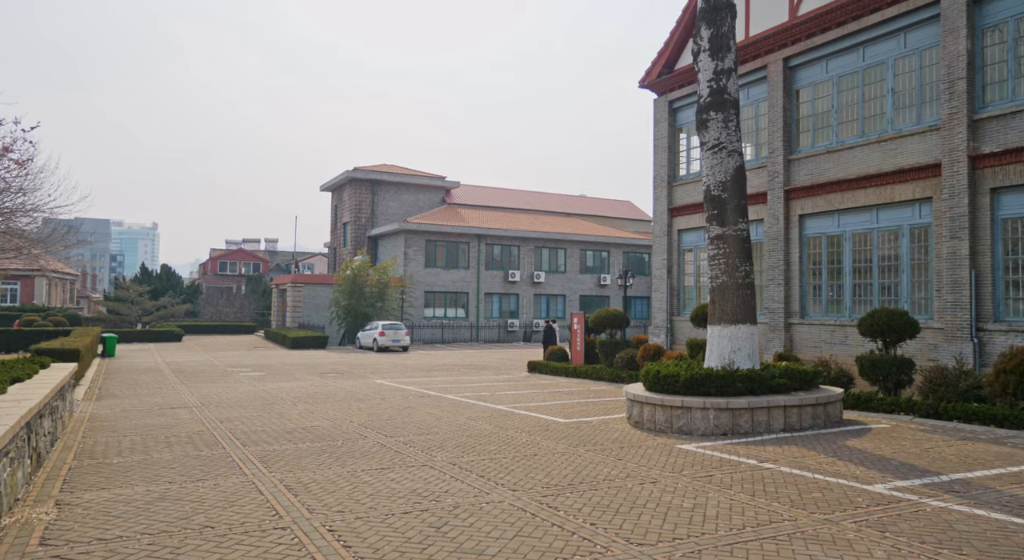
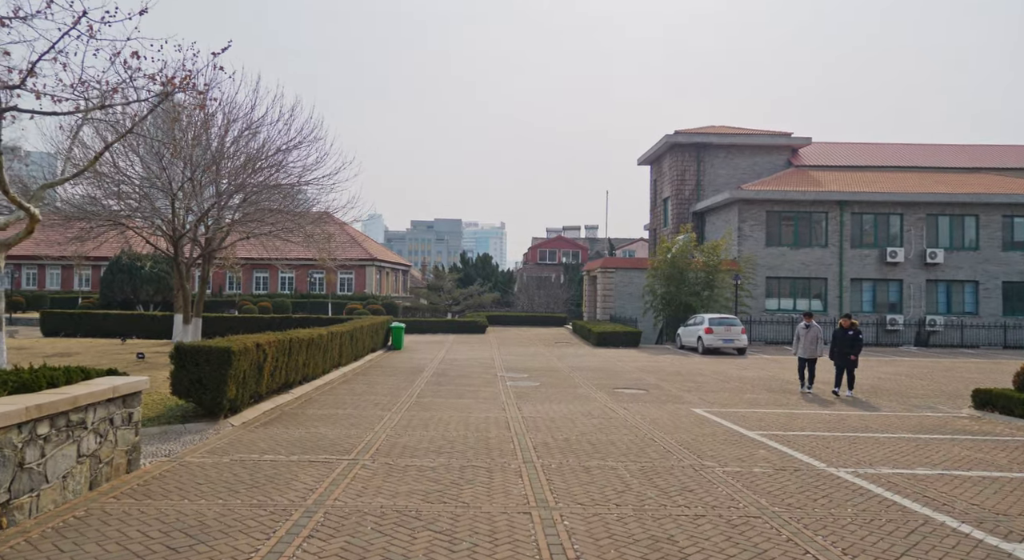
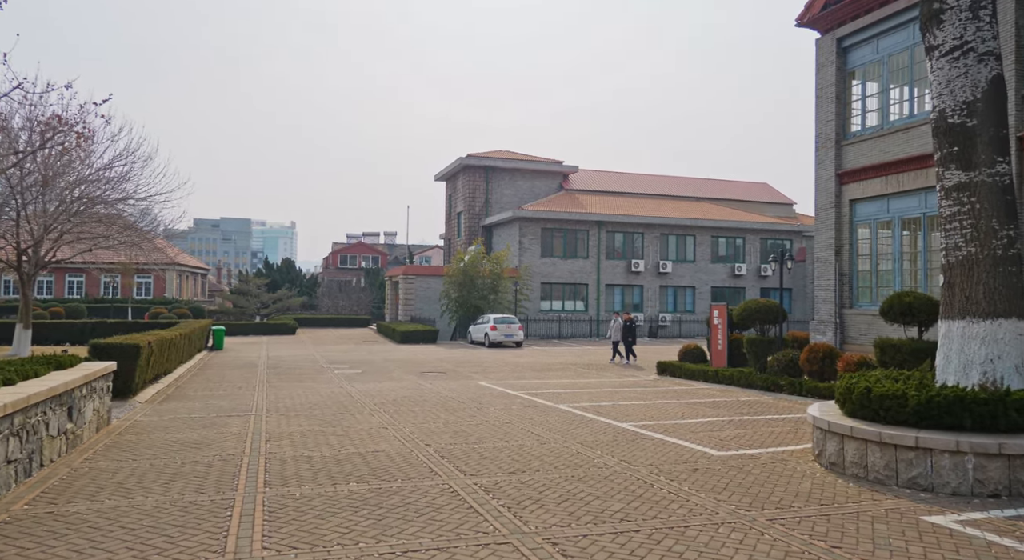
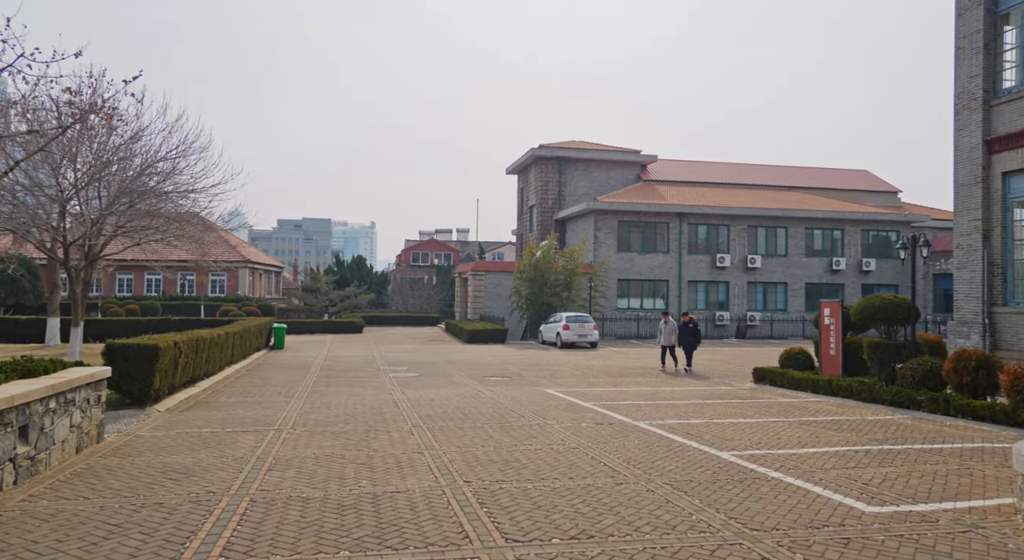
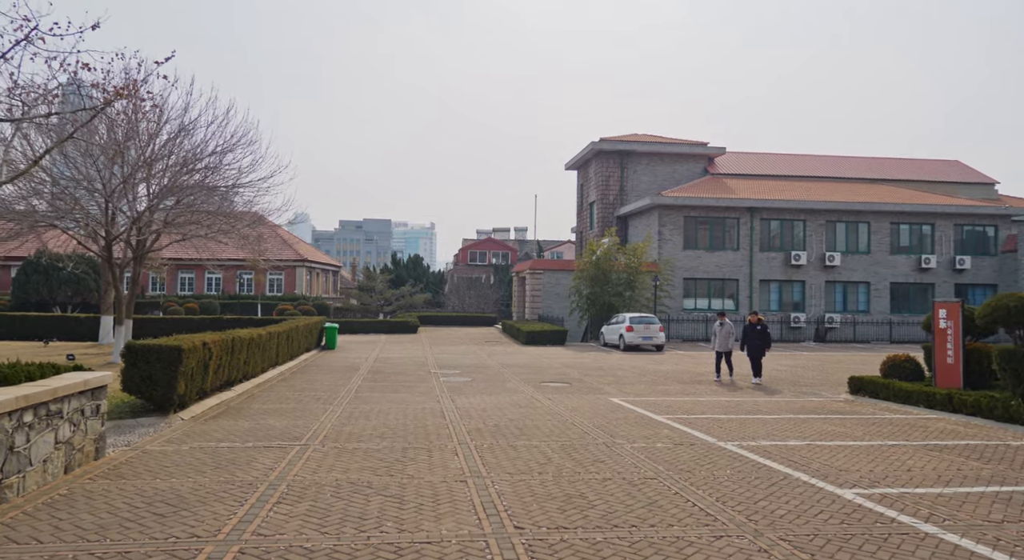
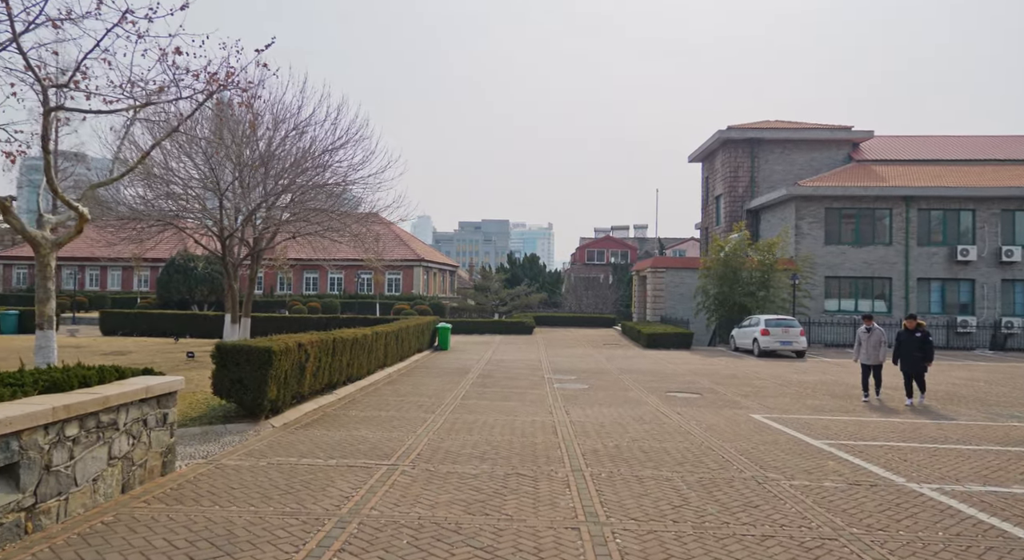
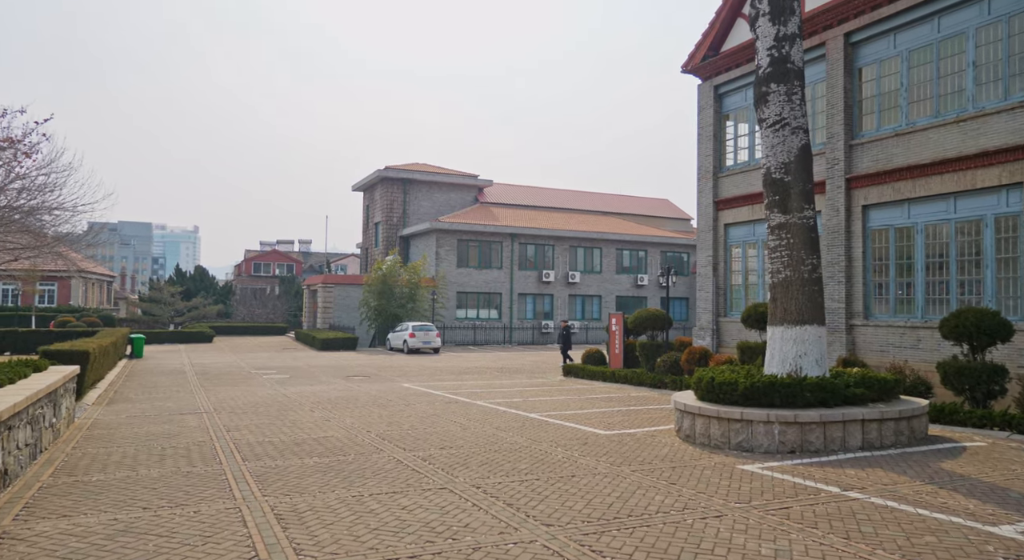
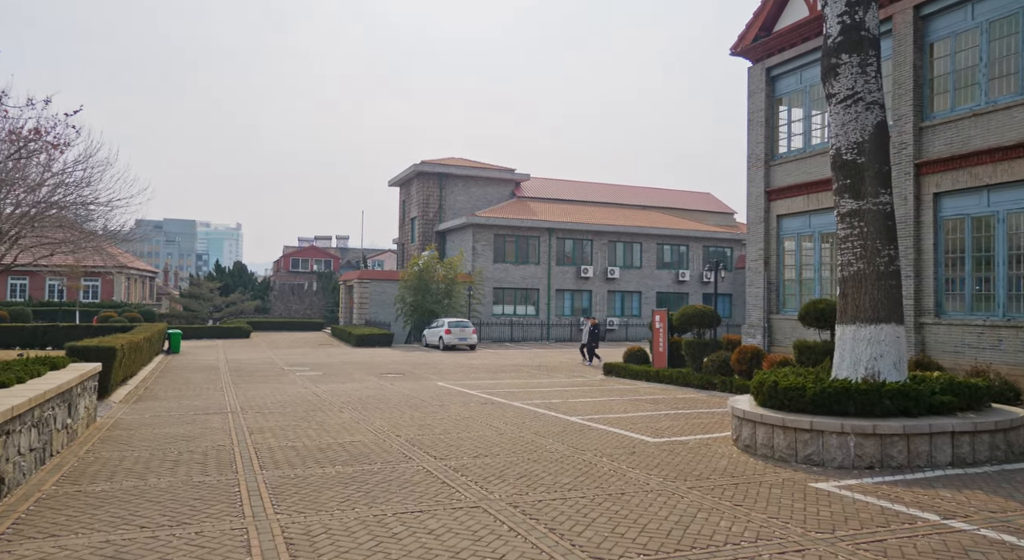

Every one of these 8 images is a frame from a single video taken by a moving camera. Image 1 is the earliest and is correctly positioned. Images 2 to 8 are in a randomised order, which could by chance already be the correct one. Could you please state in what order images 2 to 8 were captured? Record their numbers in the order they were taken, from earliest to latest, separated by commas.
7, 8, 3, 4, 5, 2, 6
